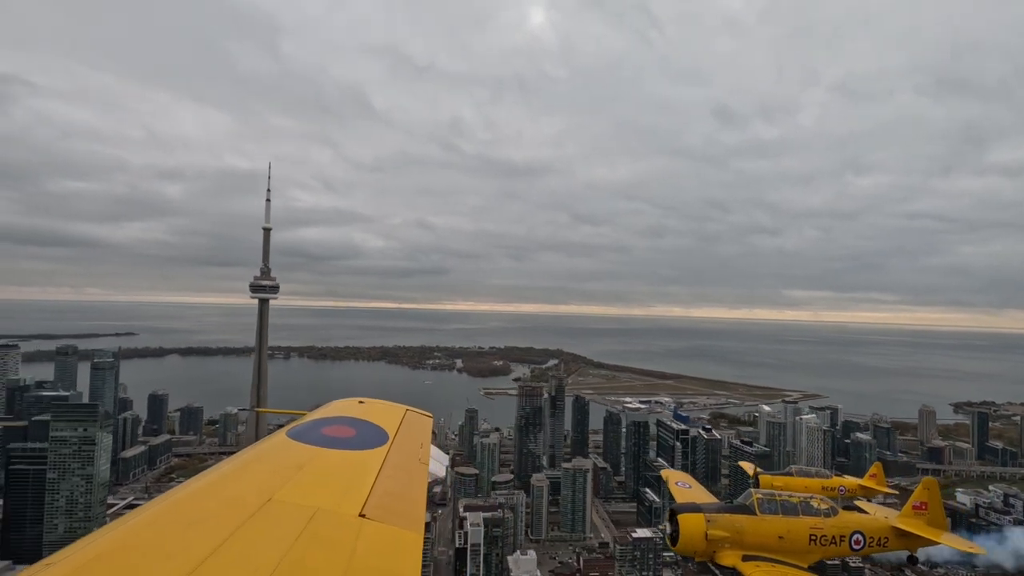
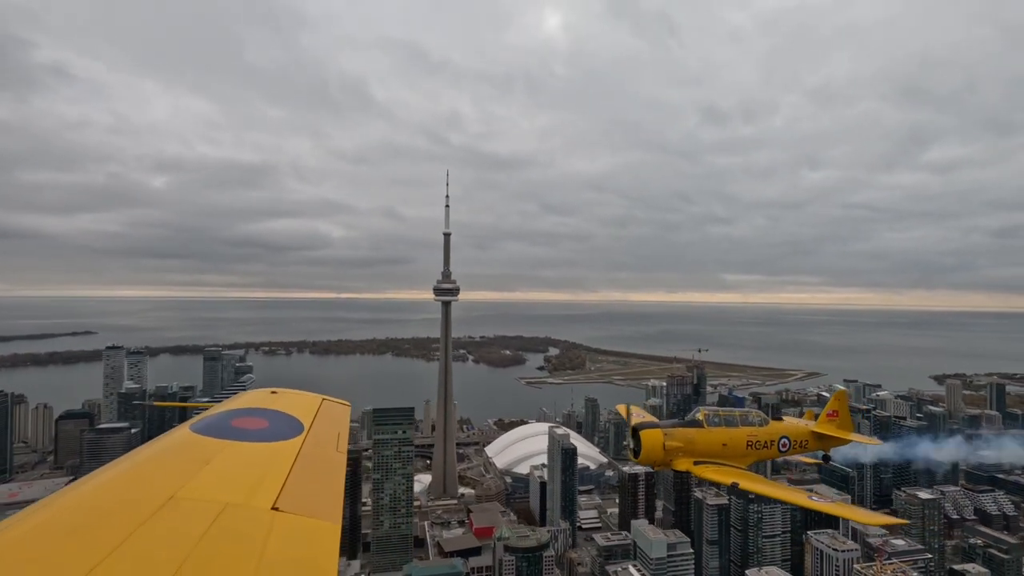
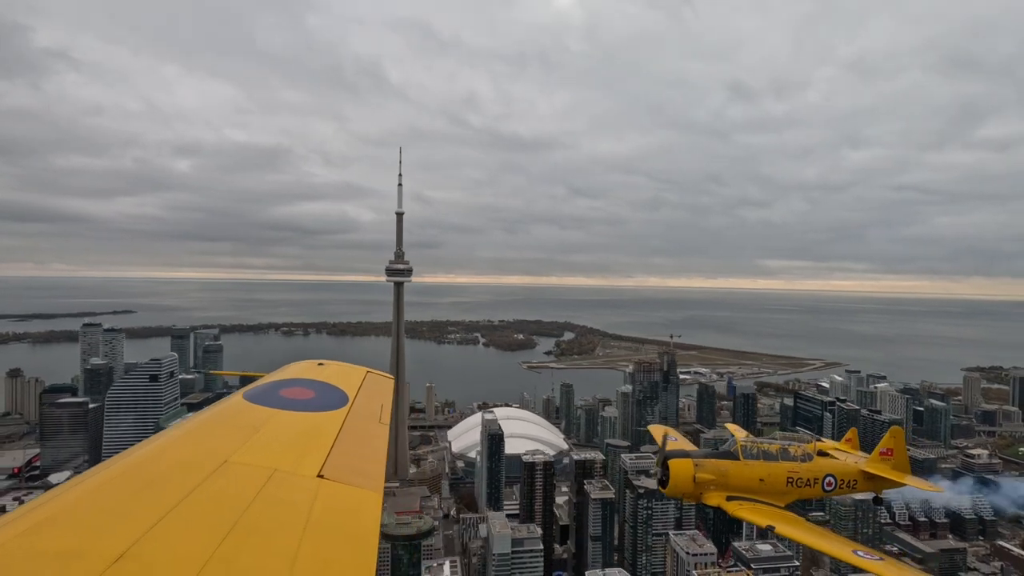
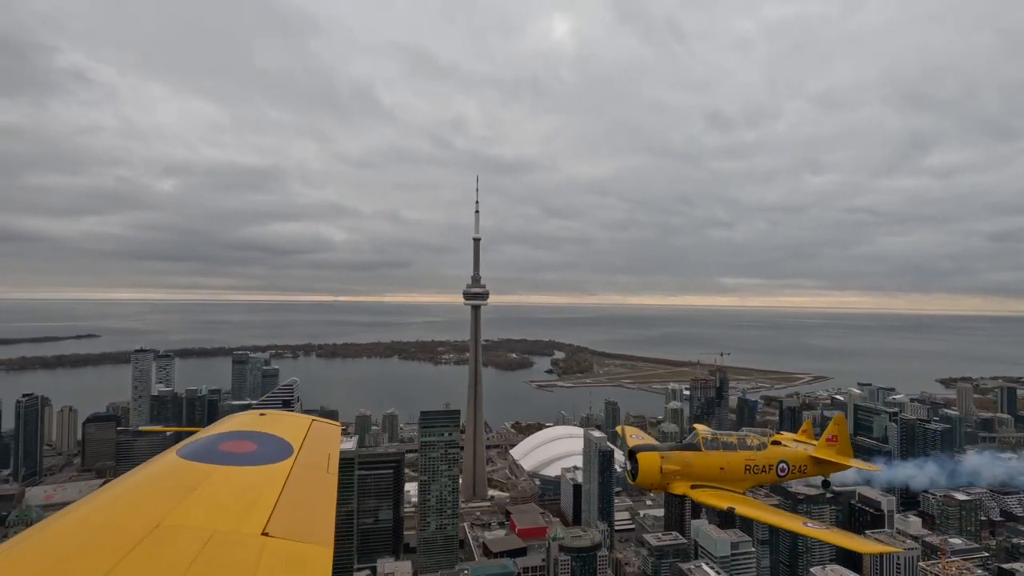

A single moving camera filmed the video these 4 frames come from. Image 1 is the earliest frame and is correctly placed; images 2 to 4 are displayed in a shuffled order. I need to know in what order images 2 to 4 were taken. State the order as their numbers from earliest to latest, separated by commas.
3, 2, 4
